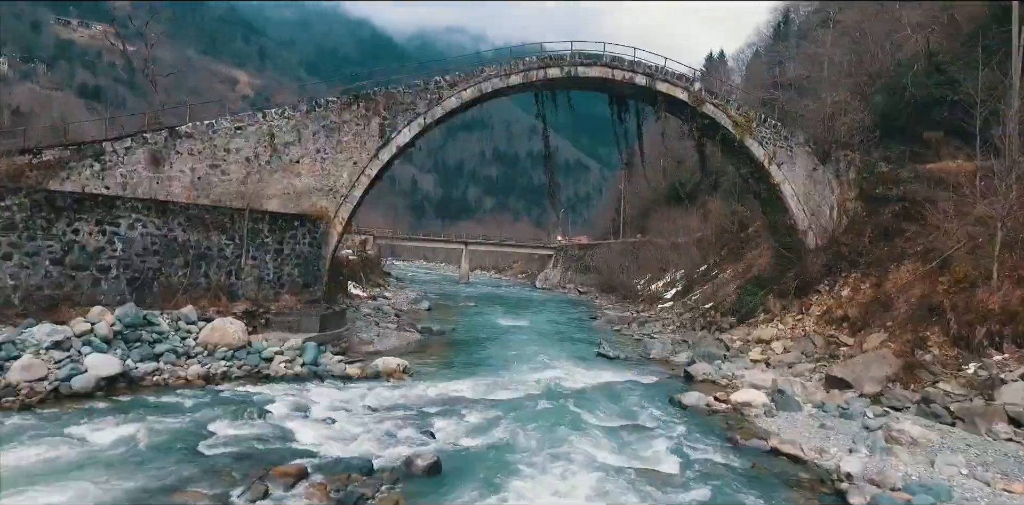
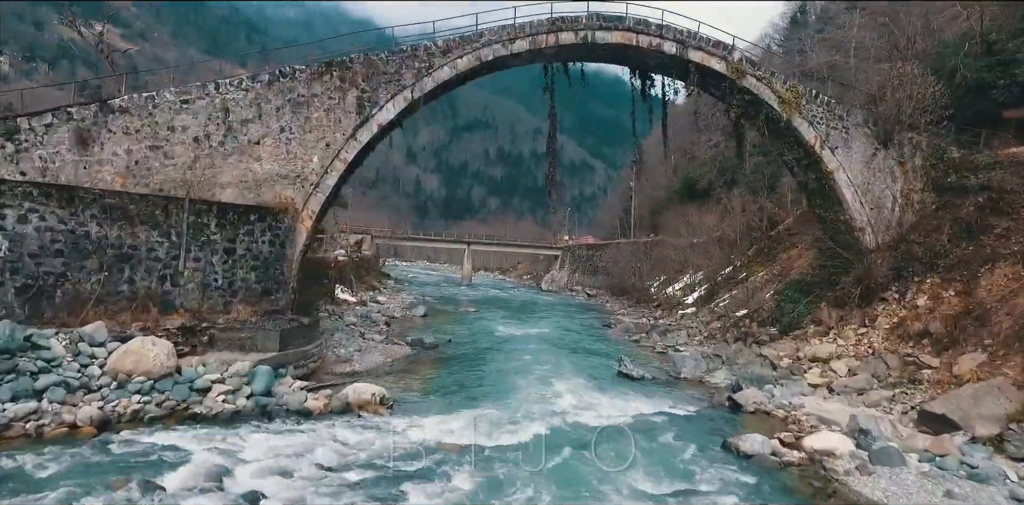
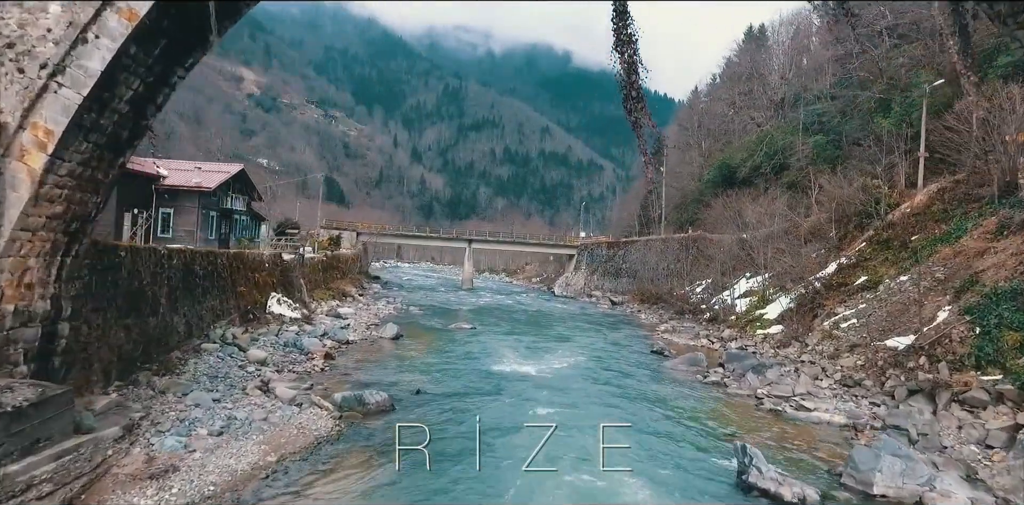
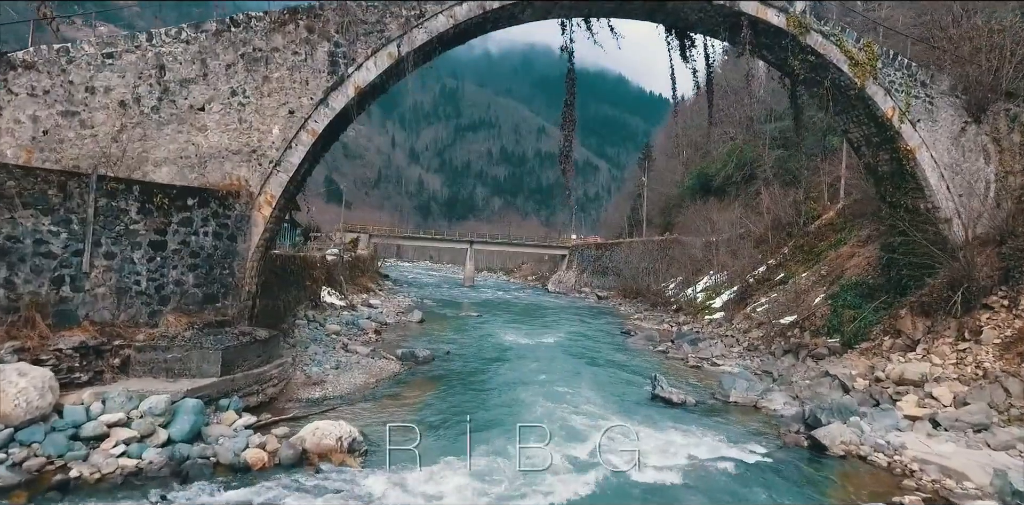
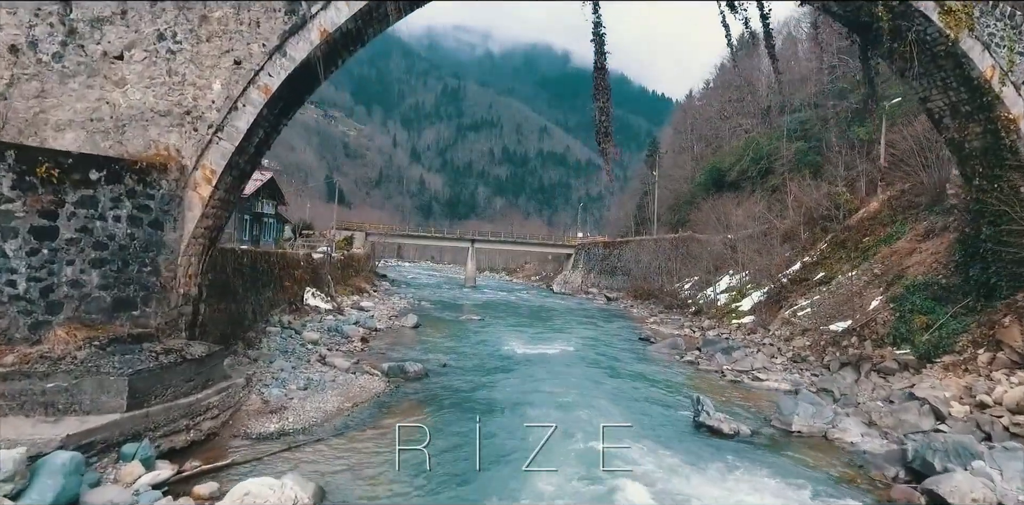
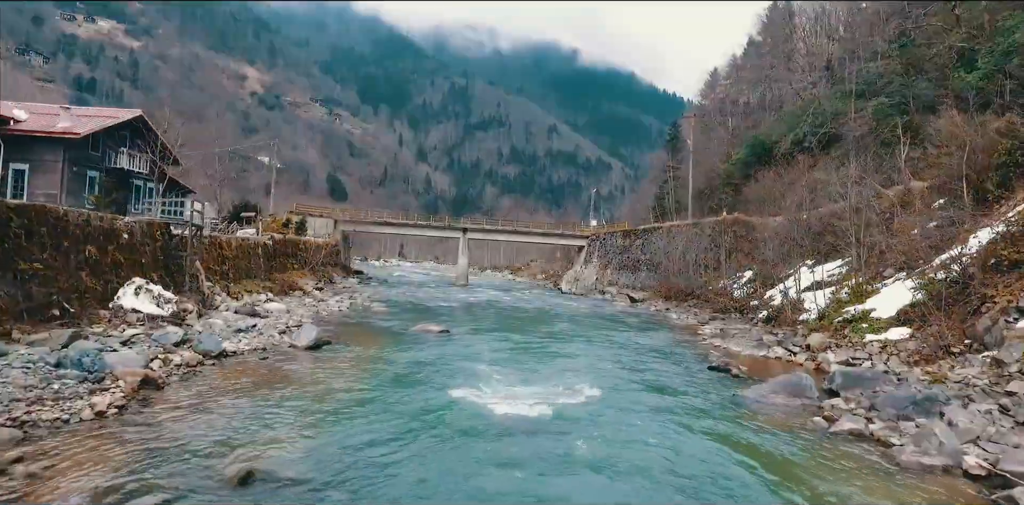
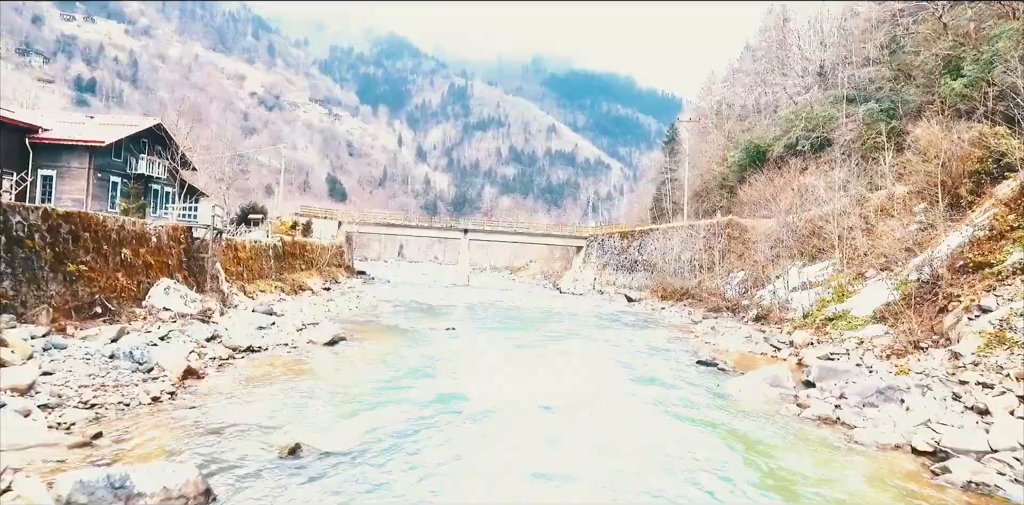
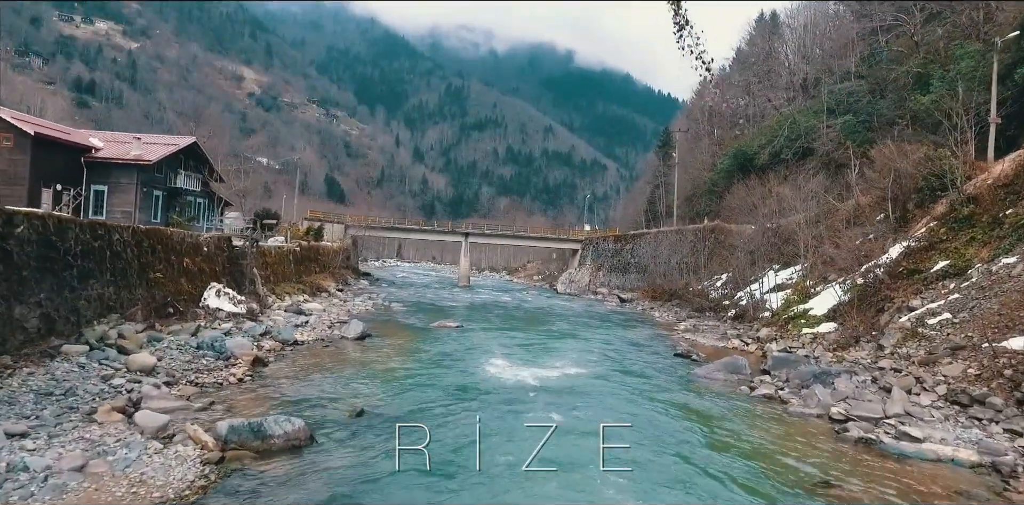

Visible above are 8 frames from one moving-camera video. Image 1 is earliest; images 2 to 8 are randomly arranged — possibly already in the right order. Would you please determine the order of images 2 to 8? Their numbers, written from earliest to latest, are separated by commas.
2, 4, 5, 3, 8, 7, 6
